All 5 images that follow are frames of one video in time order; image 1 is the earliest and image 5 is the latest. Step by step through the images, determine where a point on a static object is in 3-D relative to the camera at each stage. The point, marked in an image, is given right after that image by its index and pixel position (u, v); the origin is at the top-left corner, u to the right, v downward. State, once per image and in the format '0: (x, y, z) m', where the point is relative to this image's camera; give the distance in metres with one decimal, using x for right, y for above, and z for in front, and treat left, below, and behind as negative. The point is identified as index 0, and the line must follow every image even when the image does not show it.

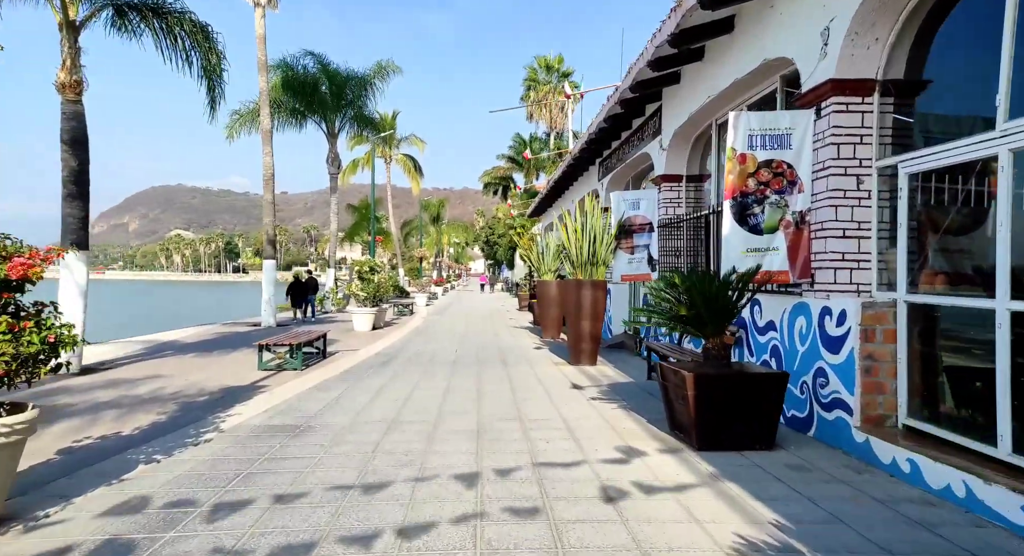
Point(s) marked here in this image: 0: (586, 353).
0: (+1.2, -1.3, +10.5) m
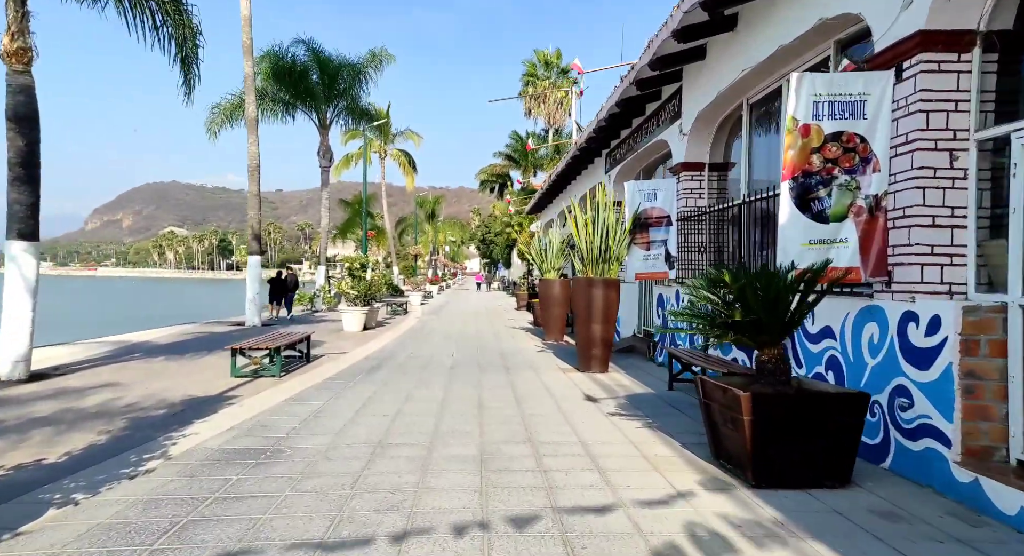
0: (+1.3, -1.2, +9.5) m
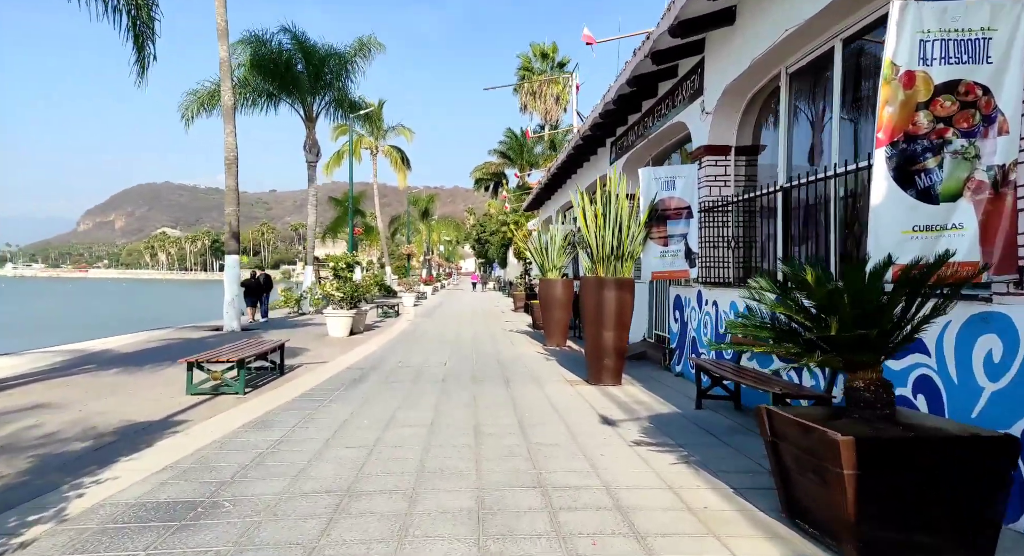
0: (+1.3, -1.2, +8.4) m
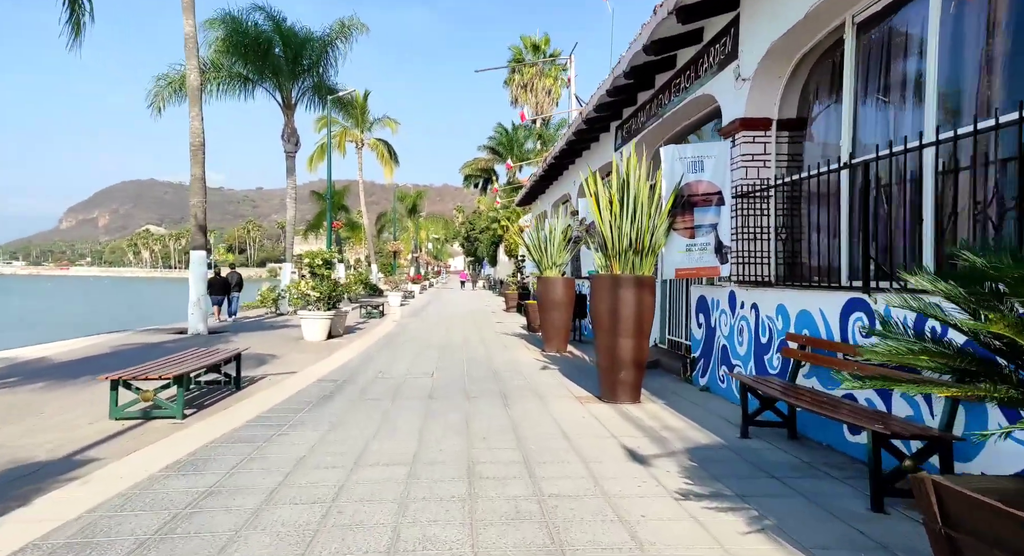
0: (+1.3, -1.2, +7.1) m
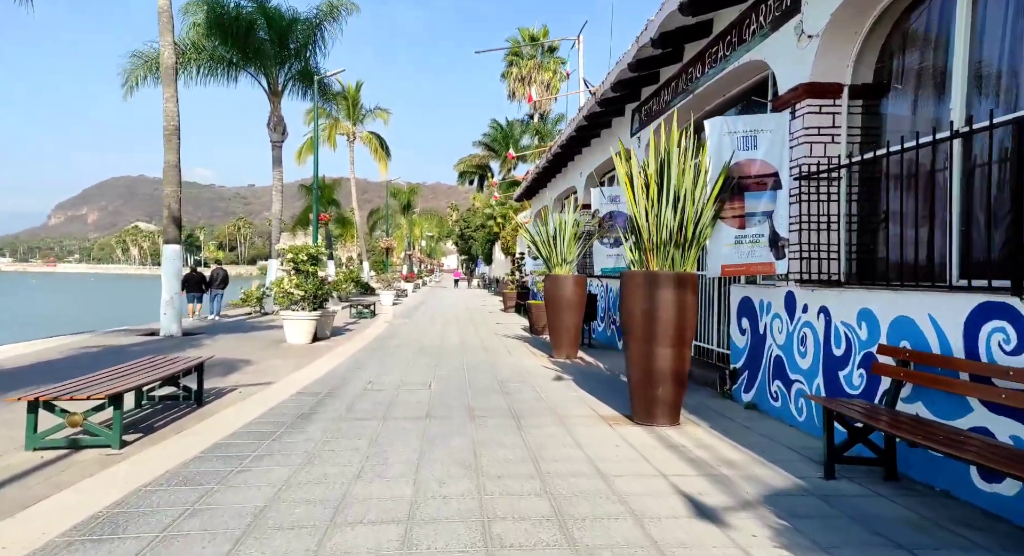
0: (+1.4, -1.2, +5.9) m
